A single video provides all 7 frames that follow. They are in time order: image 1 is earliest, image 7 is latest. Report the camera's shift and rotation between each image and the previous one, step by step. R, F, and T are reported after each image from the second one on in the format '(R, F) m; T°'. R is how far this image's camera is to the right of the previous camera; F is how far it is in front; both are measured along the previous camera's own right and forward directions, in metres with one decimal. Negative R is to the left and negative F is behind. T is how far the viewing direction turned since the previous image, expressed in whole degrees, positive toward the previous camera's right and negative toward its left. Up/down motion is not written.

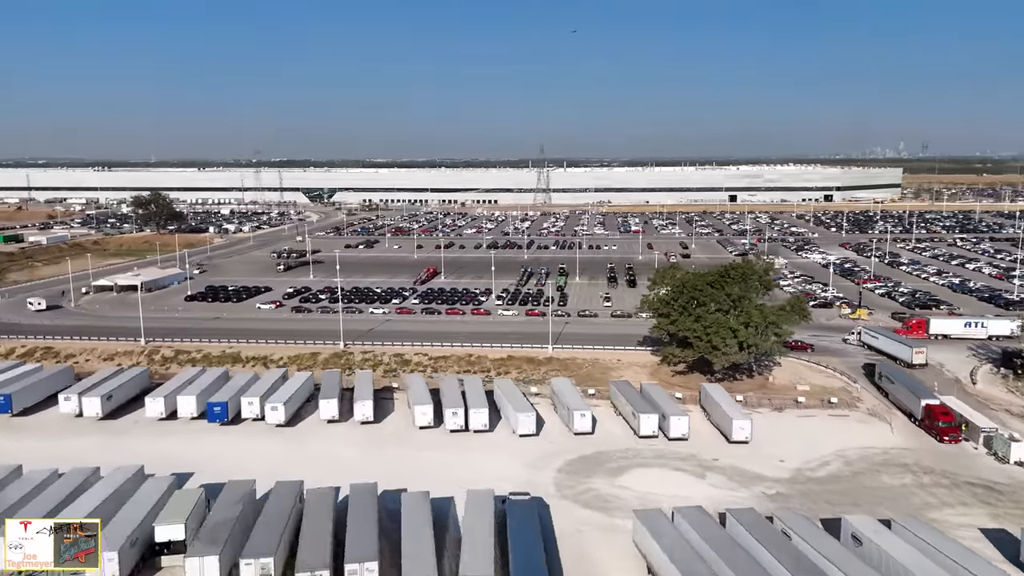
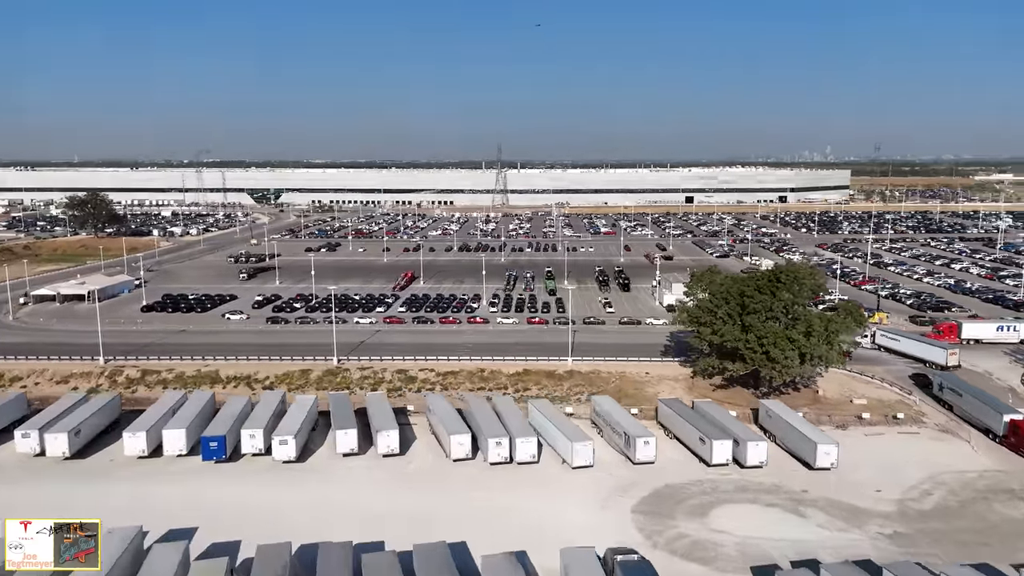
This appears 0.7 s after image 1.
(-3.0, +3.2) m; +5°
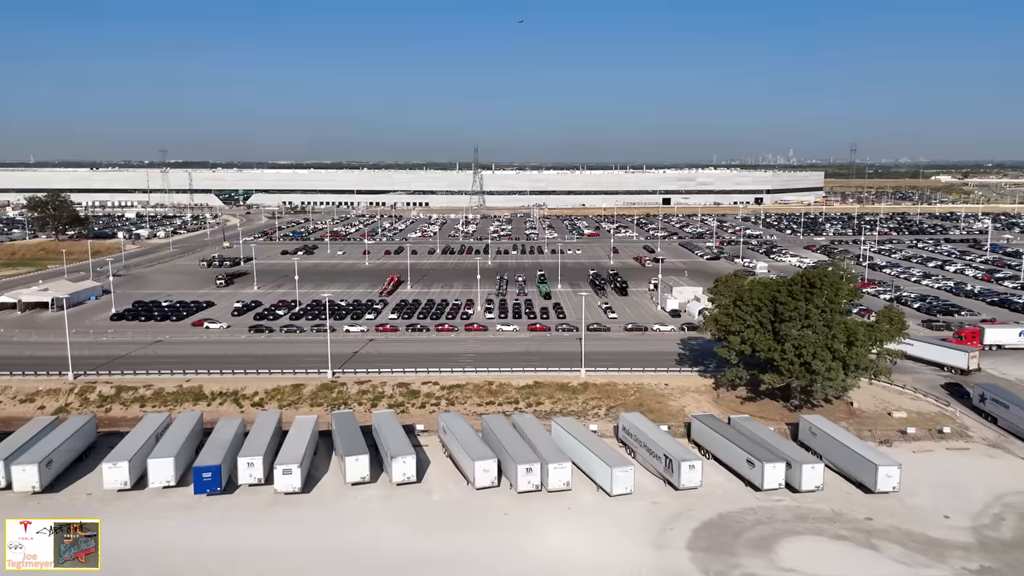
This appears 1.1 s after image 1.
(-1.6, +2.0) m; +2°
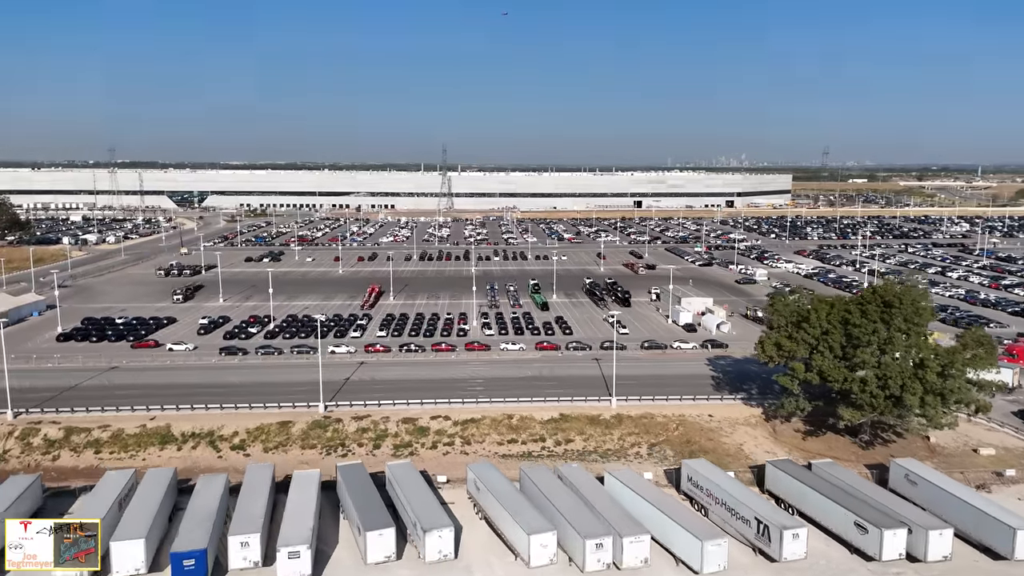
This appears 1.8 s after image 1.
(-2.1, +3.7) m; +3°
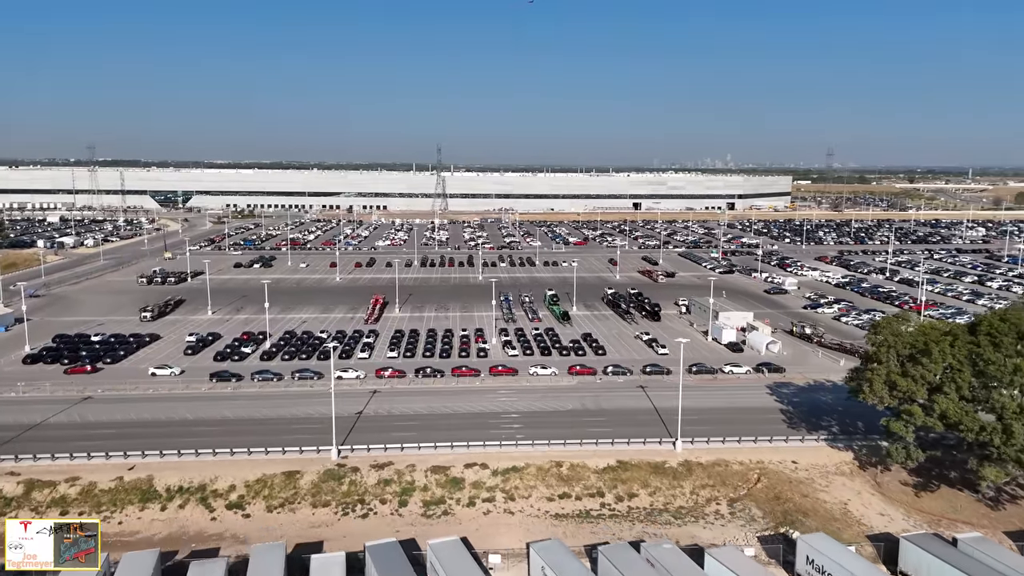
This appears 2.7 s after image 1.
(-1.8, +3.8) m; +1°
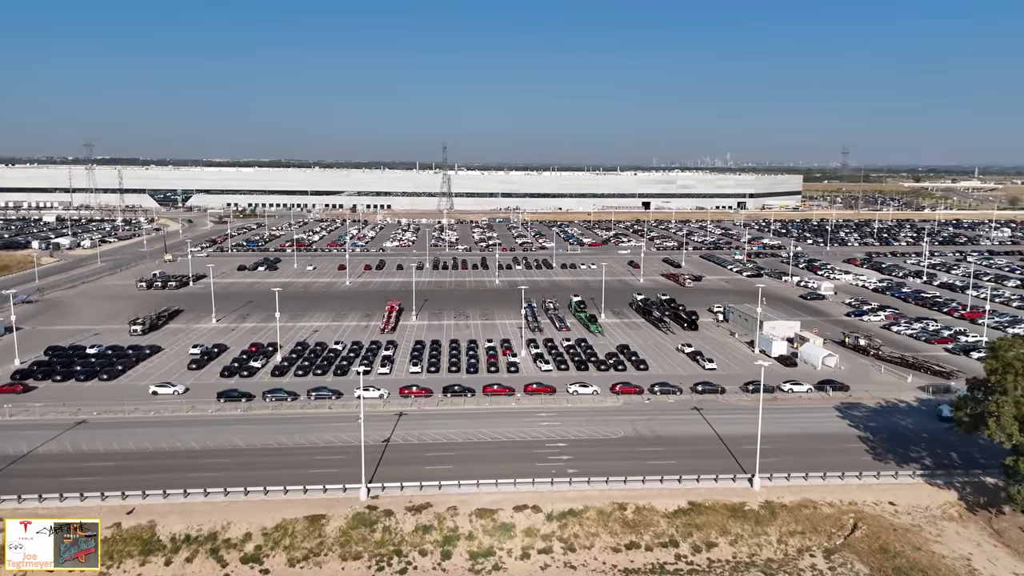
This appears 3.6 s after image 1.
(-1.4, +2.7) m; 0°
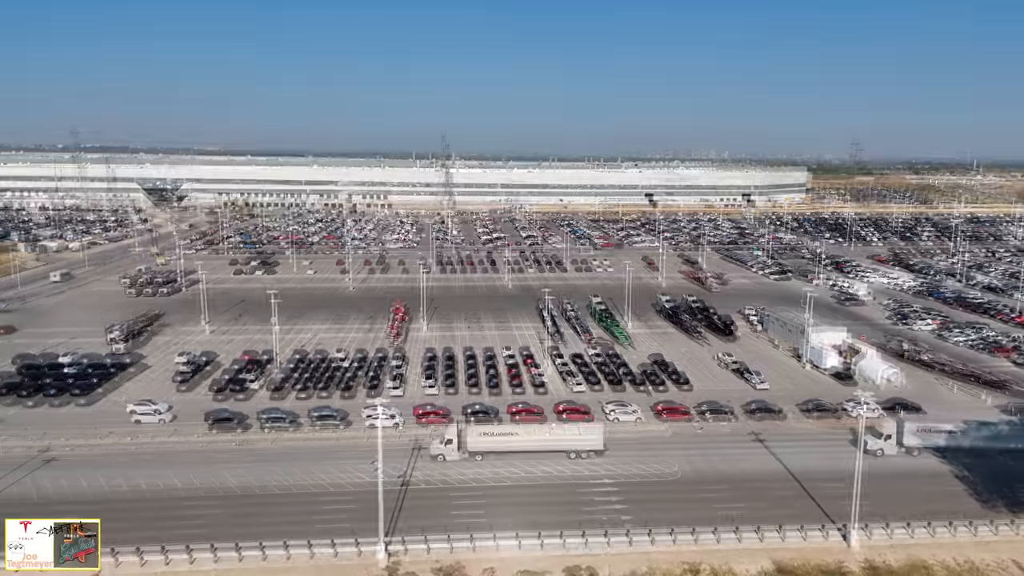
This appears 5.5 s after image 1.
(-1.1, +3.2) m; 0°
